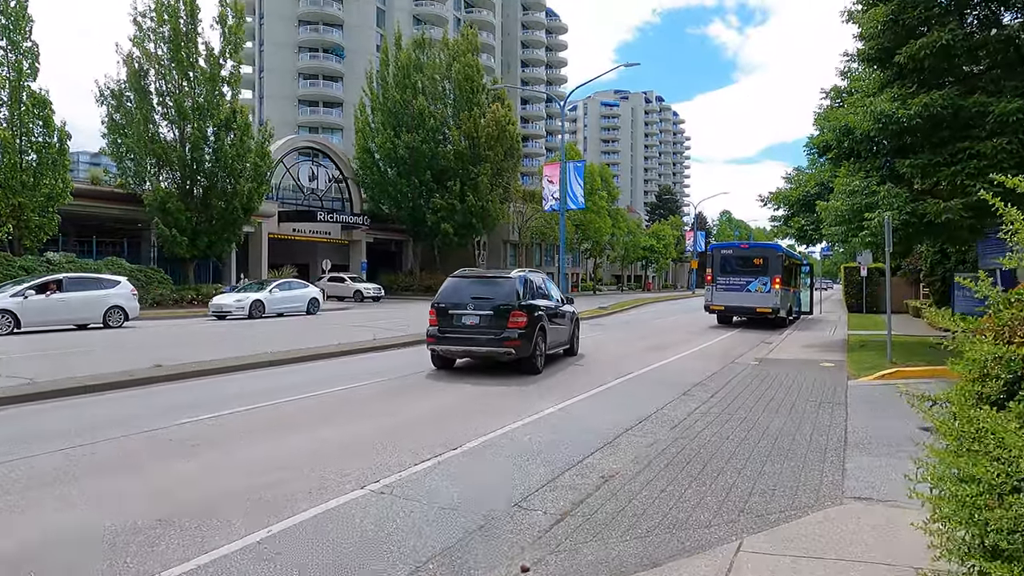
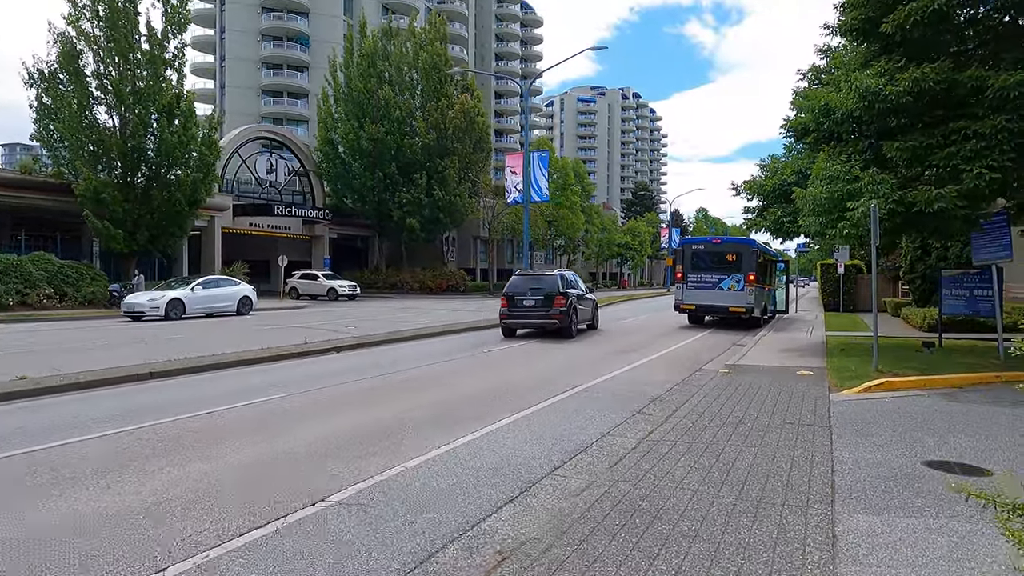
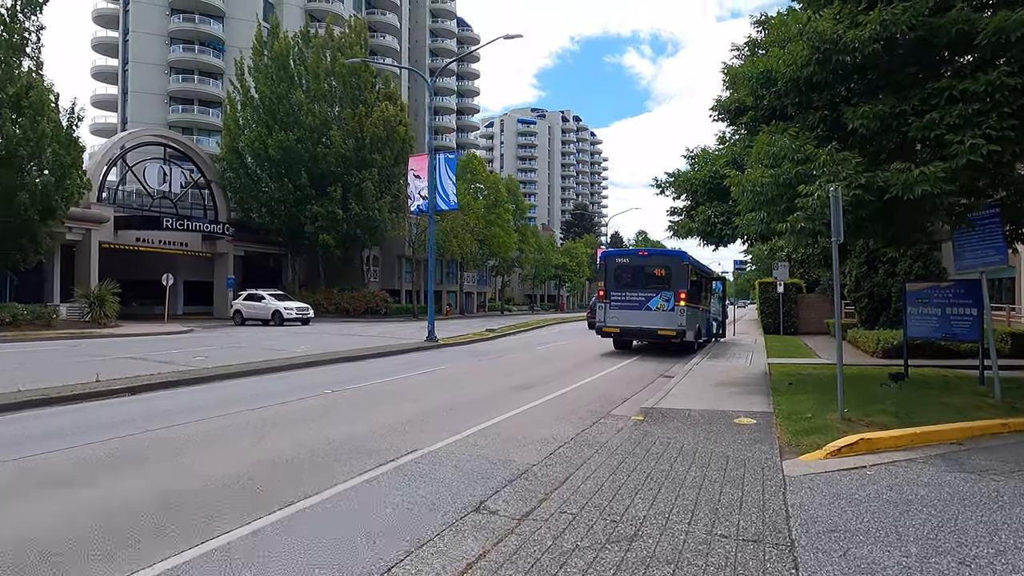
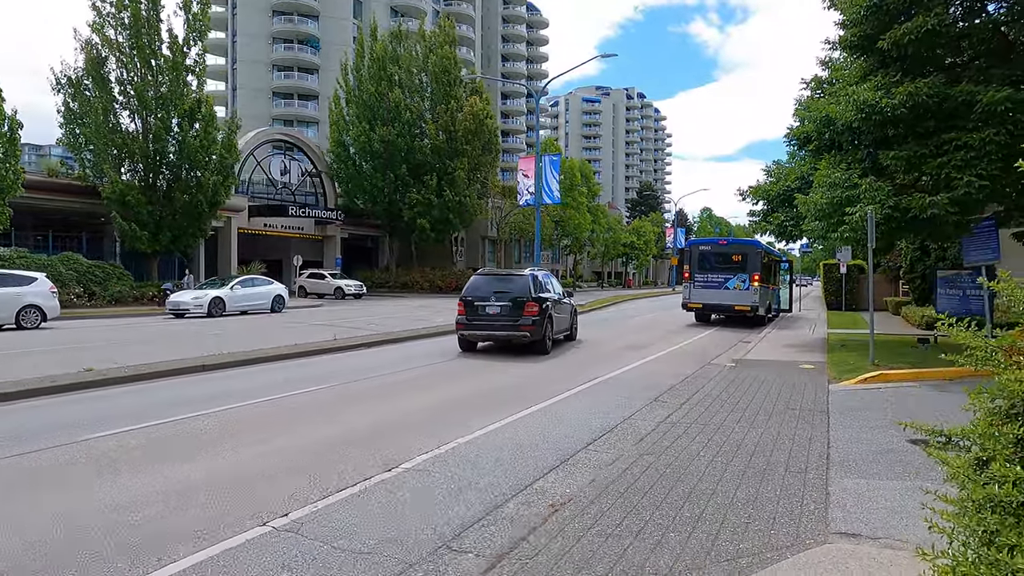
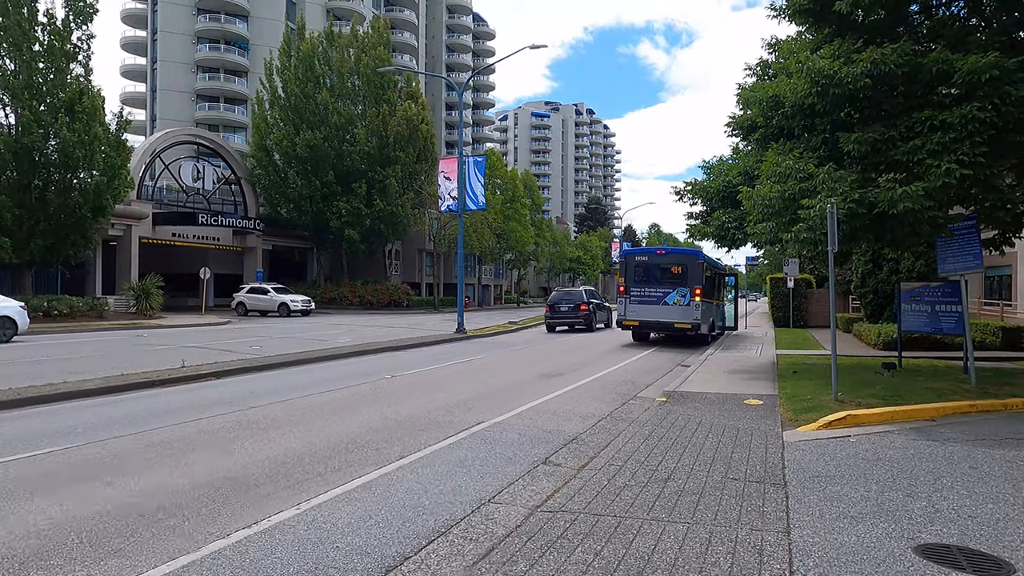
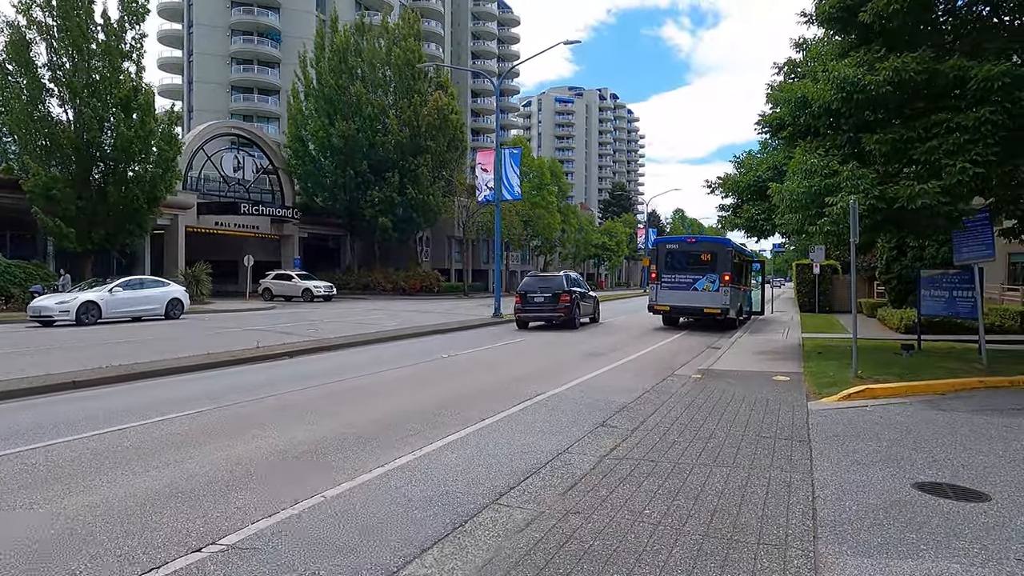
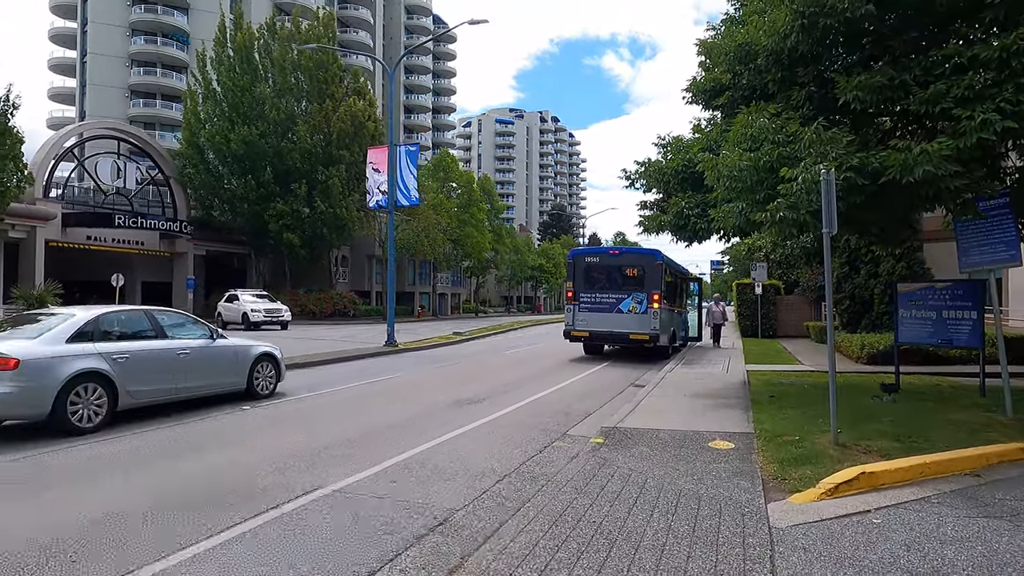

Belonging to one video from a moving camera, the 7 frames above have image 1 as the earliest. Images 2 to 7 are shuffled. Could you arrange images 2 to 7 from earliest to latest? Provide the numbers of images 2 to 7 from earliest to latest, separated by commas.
4, 2, 6, 5, 3, 7
